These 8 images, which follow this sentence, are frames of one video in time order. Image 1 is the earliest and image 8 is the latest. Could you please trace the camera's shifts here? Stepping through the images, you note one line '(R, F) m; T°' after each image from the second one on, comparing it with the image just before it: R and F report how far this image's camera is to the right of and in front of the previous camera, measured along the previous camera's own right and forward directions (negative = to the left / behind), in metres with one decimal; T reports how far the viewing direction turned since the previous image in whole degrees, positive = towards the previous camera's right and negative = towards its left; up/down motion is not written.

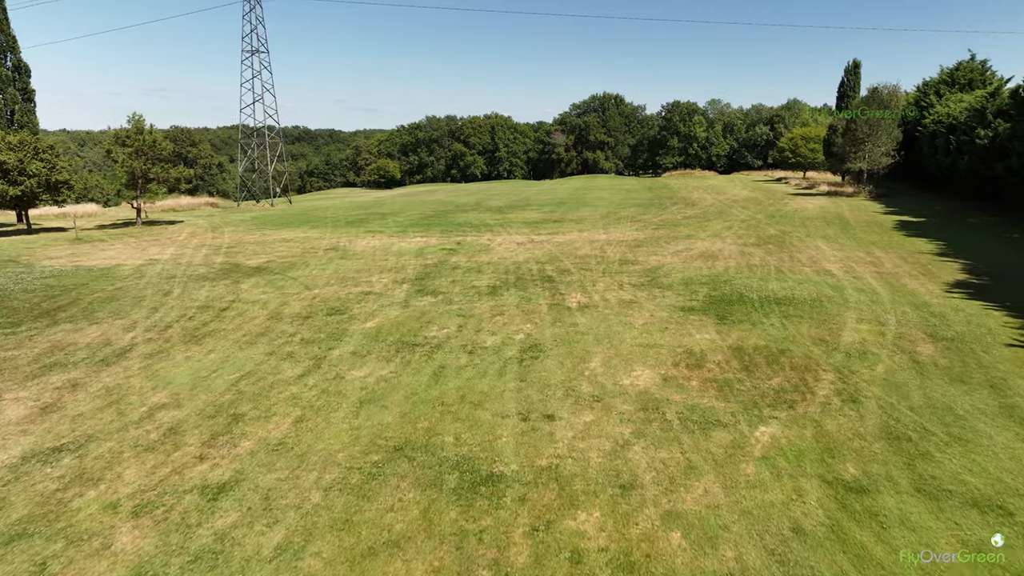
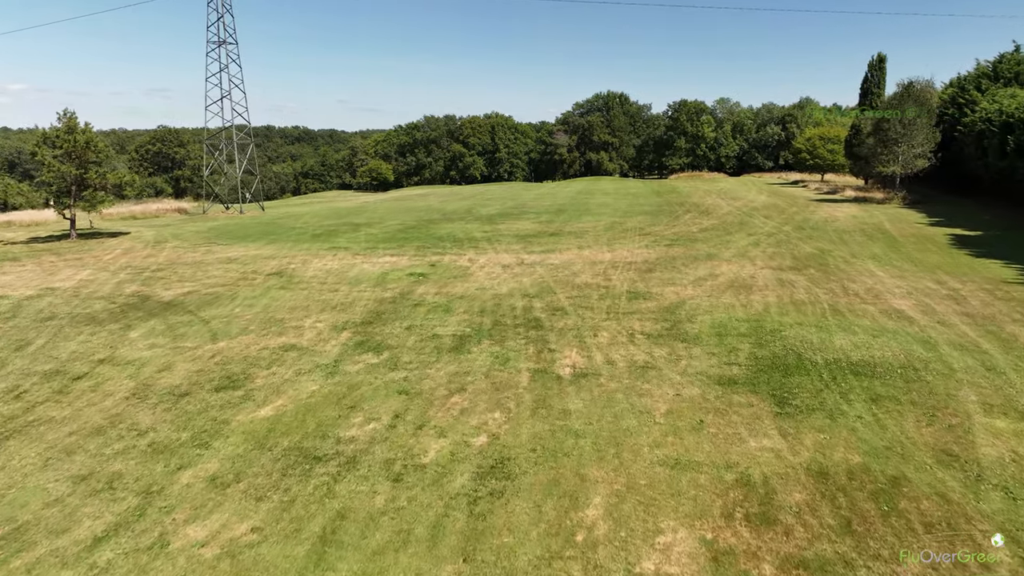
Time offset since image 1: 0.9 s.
(+0.4, +2.9) m; 0°
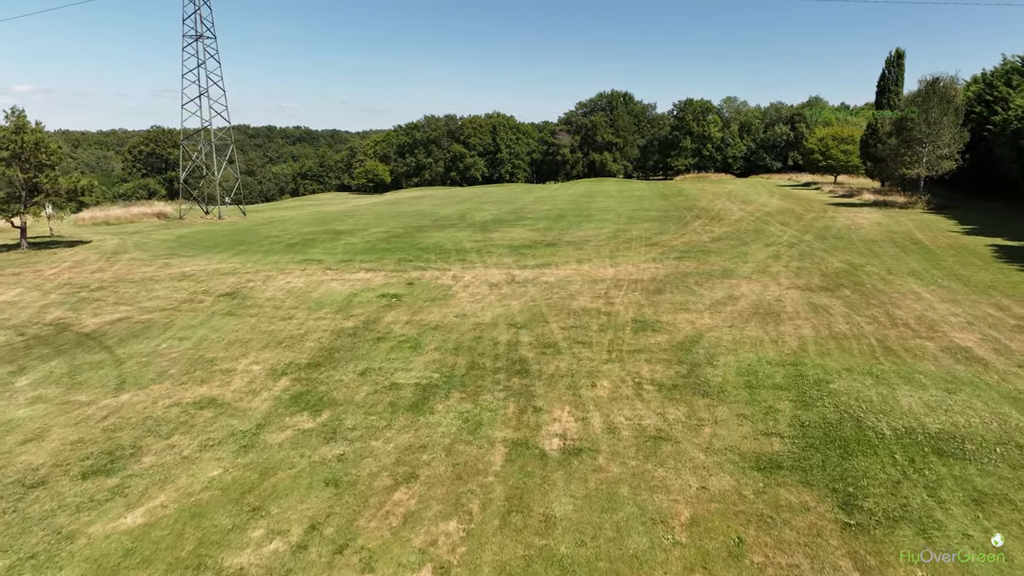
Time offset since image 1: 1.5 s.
(+0.3, +1.7) m; 0°
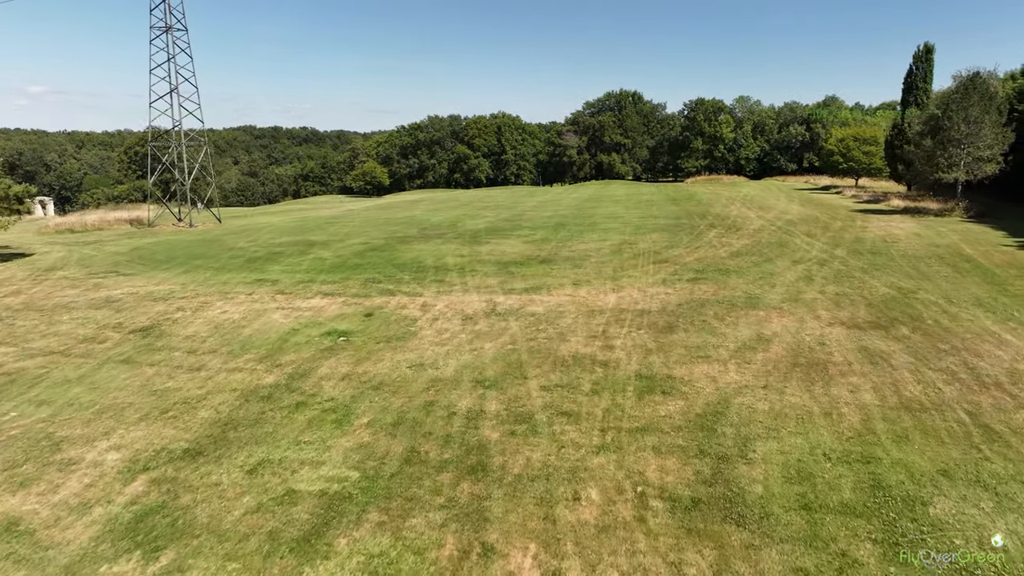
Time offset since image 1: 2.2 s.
(+0.4, +2.2) m; -1°
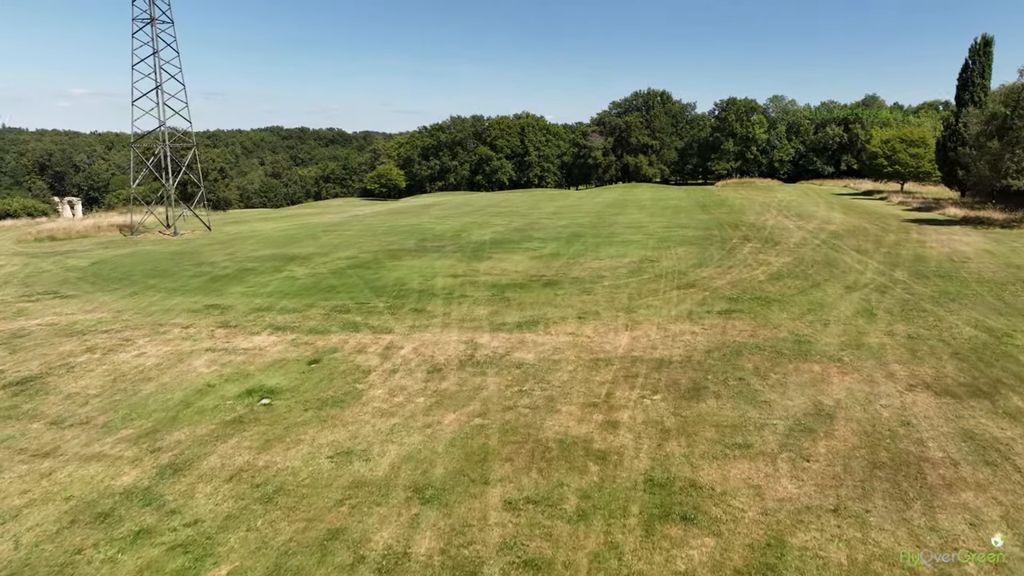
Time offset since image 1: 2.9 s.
(+0.5, +2.2) m; -2°
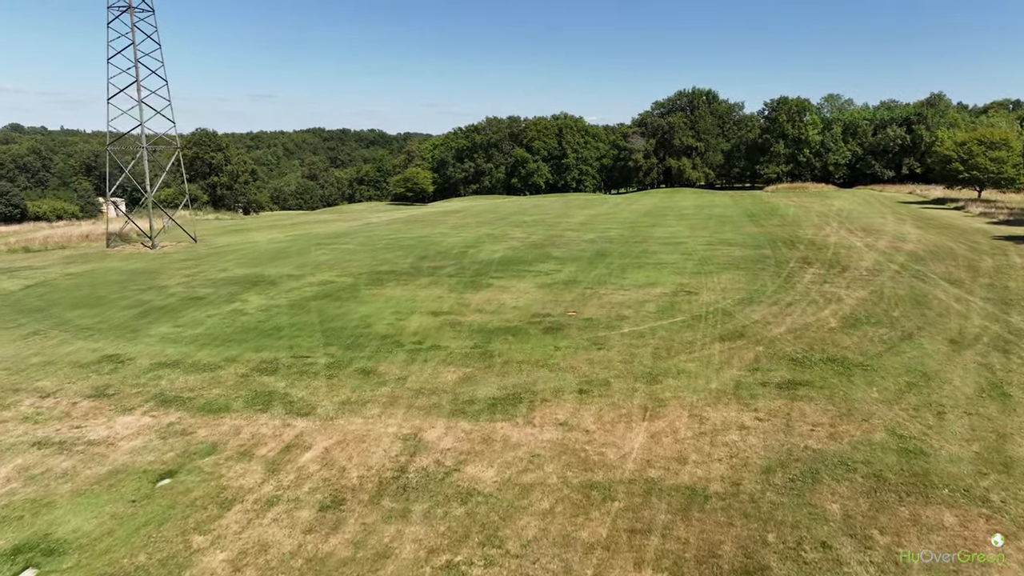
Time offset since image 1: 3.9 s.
(+0.7, +2.9) m; -3°
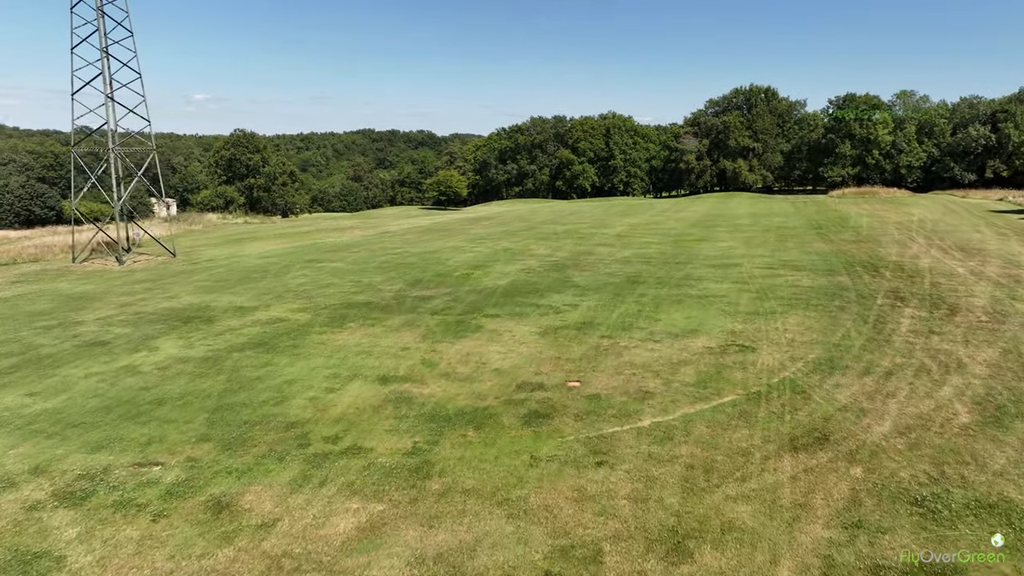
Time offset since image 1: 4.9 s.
(+0.8, +3.2) m; -4°
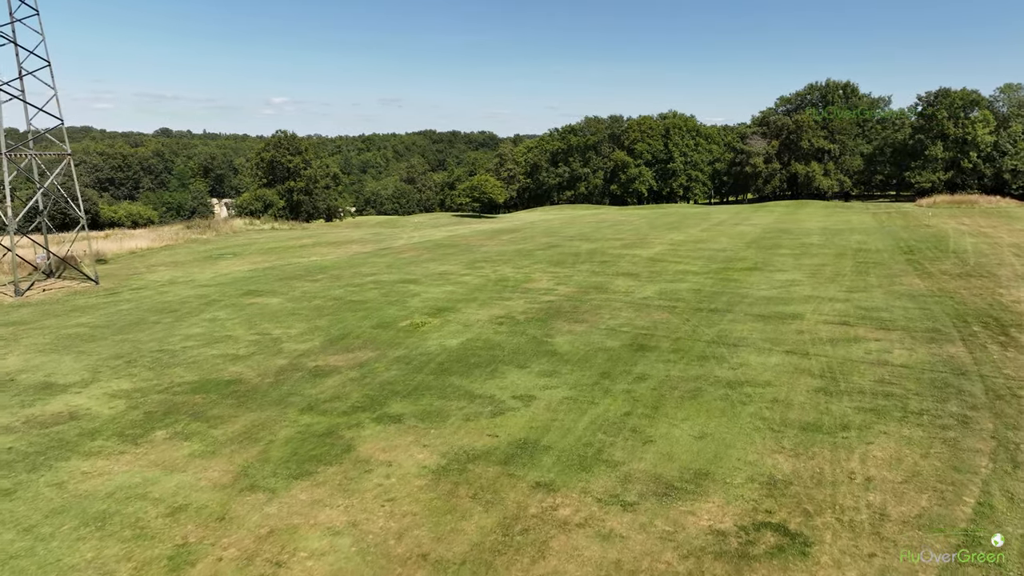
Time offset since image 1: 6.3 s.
(+1.6, +4.2) m; -5°
